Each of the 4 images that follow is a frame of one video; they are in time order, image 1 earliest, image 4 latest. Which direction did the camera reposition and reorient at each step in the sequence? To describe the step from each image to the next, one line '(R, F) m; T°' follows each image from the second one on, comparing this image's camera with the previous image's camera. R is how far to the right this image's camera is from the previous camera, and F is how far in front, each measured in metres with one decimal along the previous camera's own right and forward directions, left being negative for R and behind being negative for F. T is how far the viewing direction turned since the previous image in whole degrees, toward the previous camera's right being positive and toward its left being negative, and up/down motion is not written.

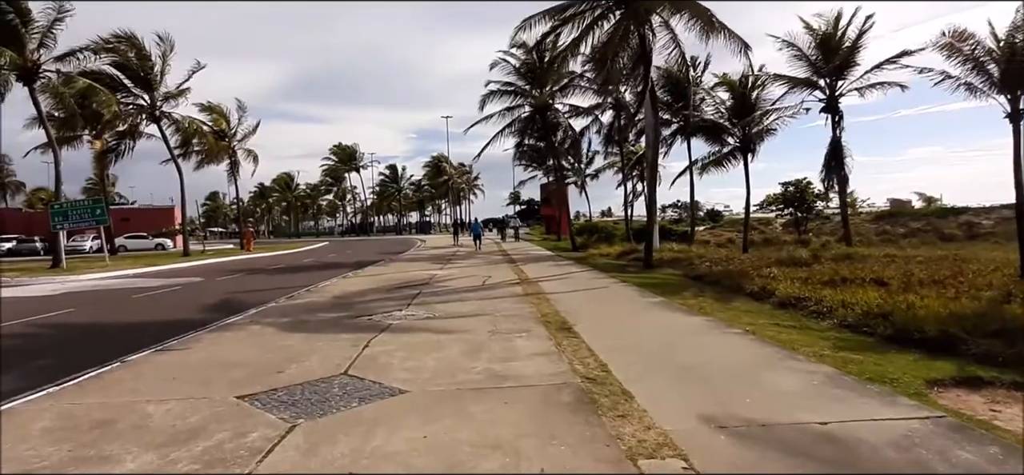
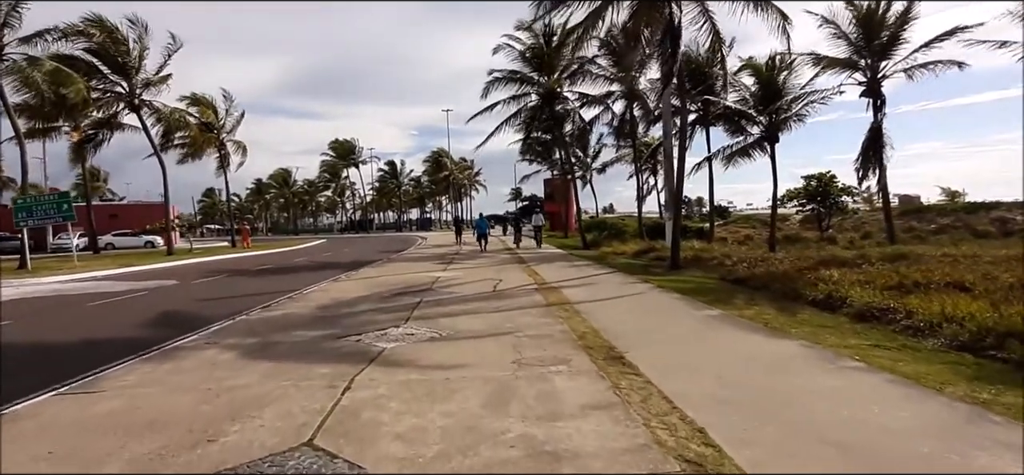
(-0.4, +2.2) m; 0°
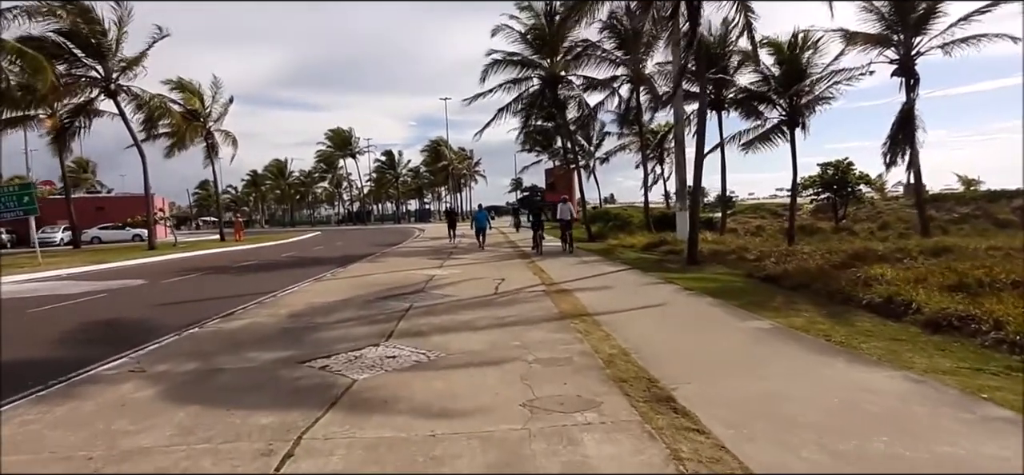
(-0.1, +1.7) m; 0°
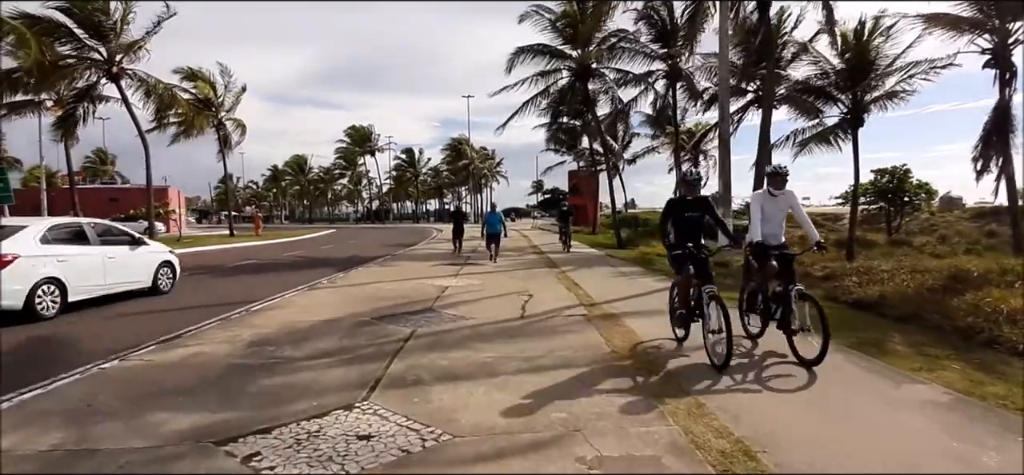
(-0.2, +2.4) m; -2°
